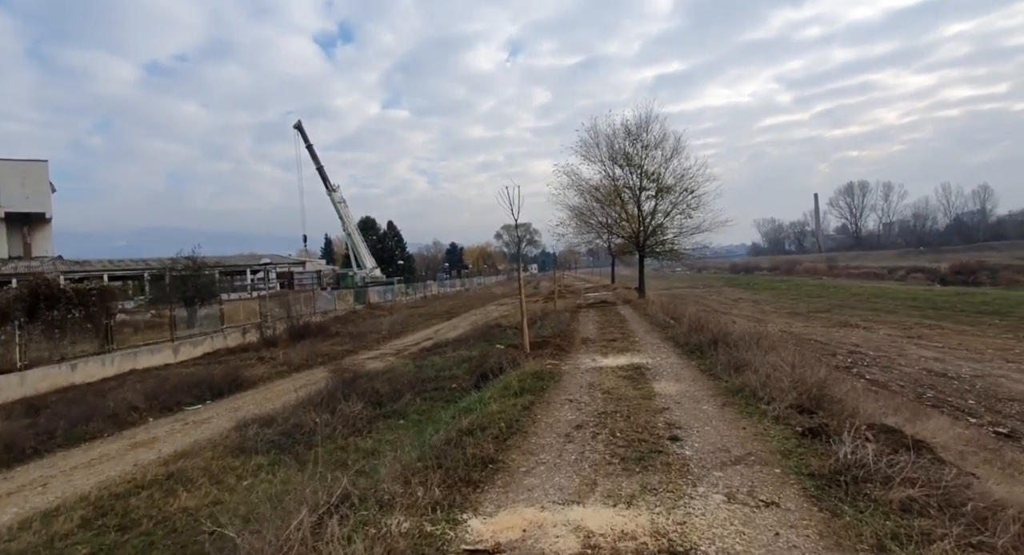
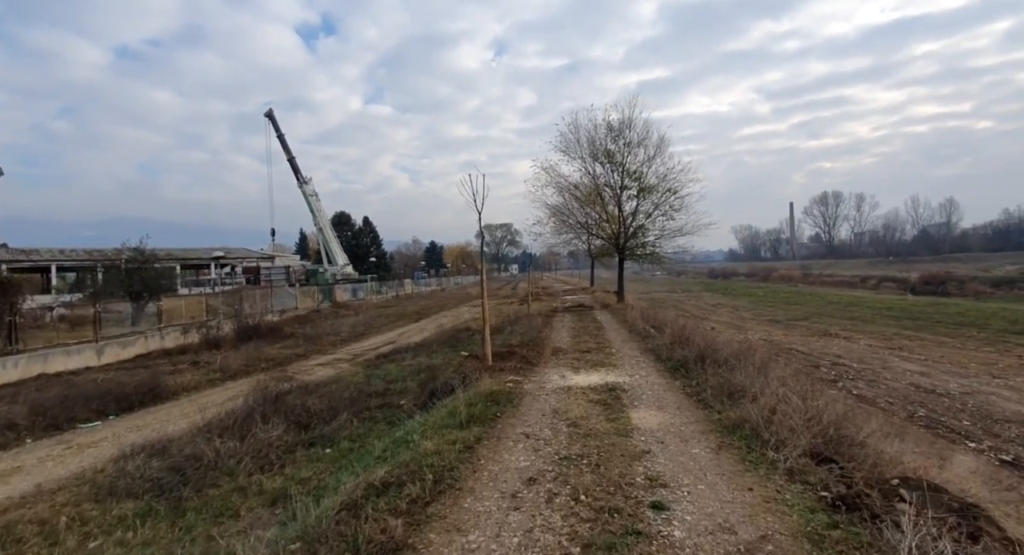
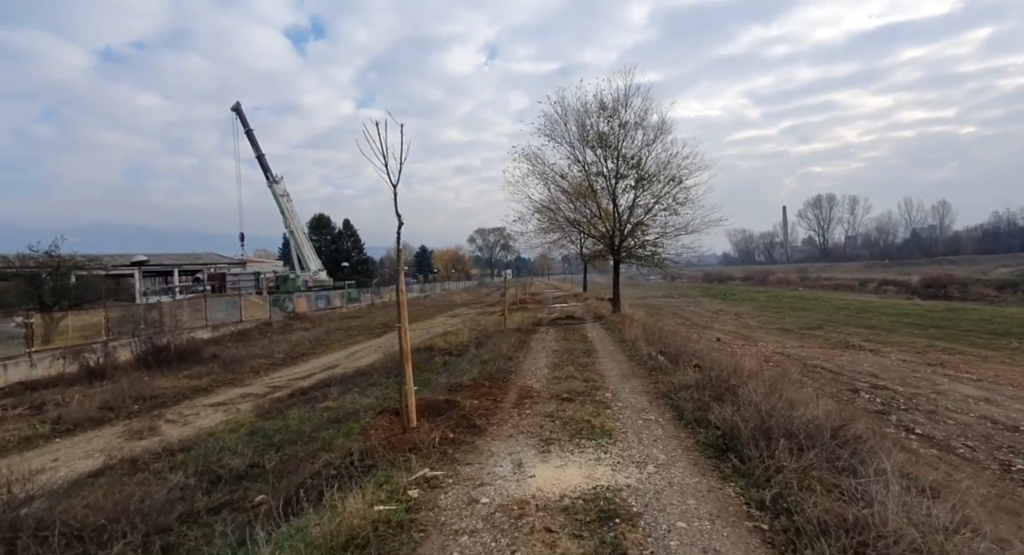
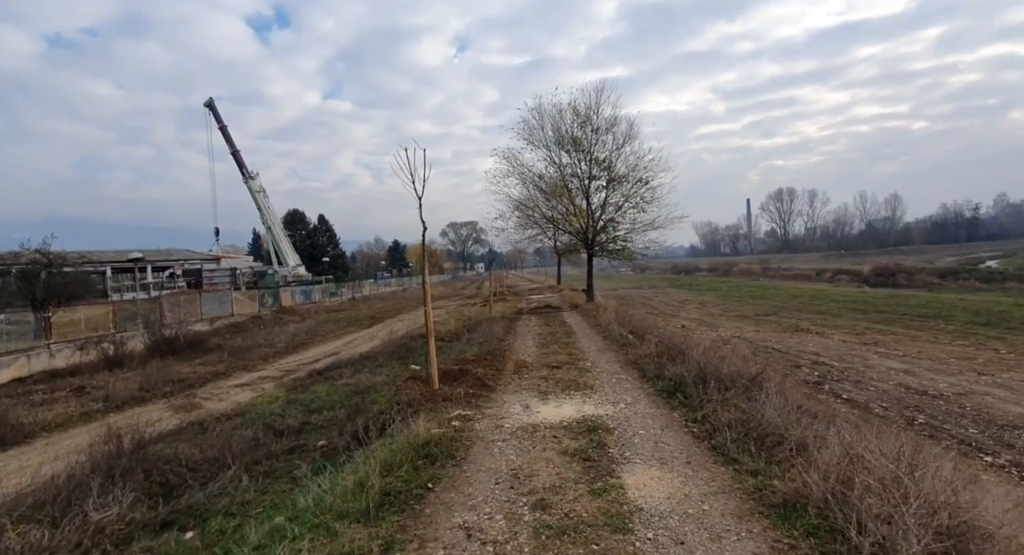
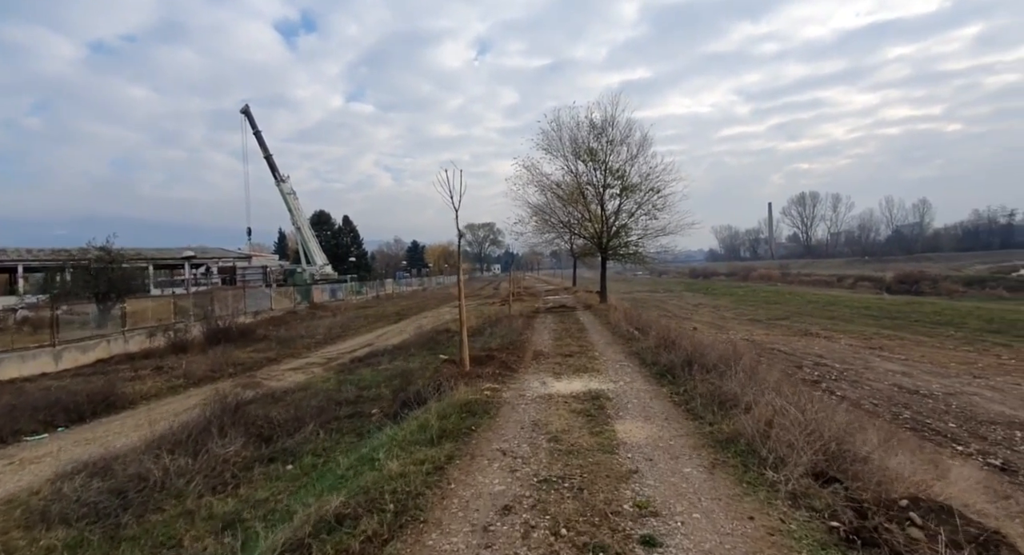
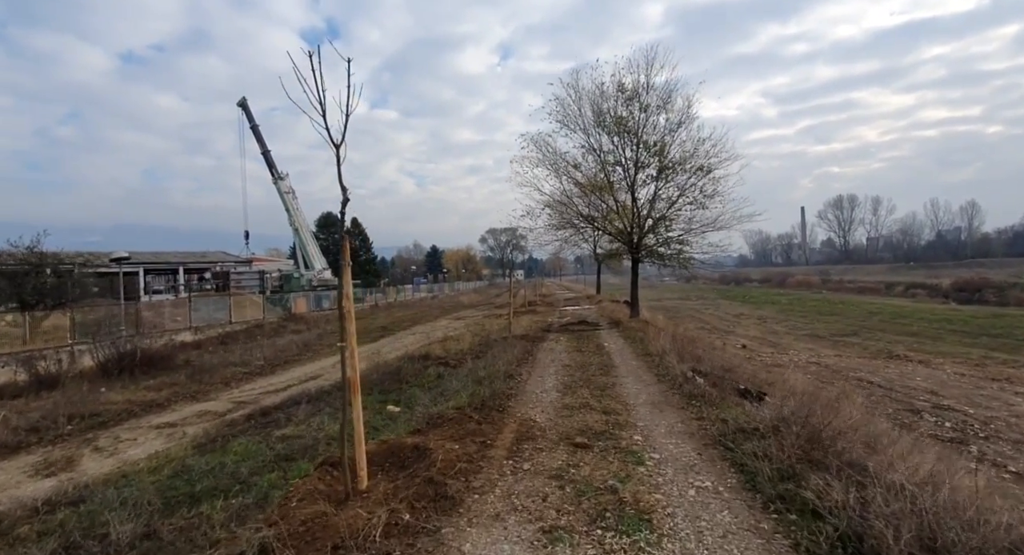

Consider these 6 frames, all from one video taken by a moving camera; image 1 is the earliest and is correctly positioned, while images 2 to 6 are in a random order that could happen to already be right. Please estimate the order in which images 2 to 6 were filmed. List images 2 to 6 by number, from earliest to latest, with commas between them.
2, 5, 4, 3, 6
